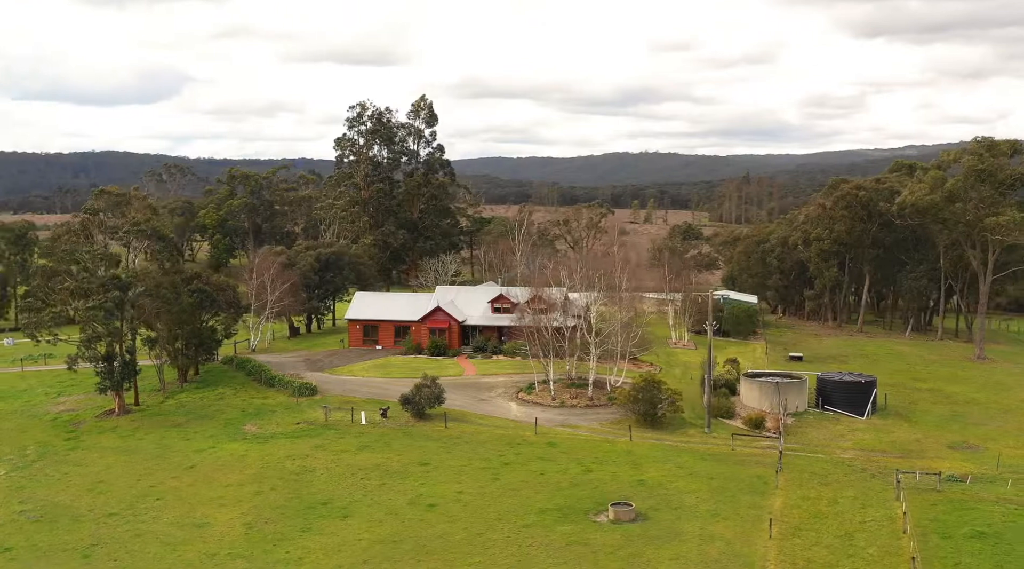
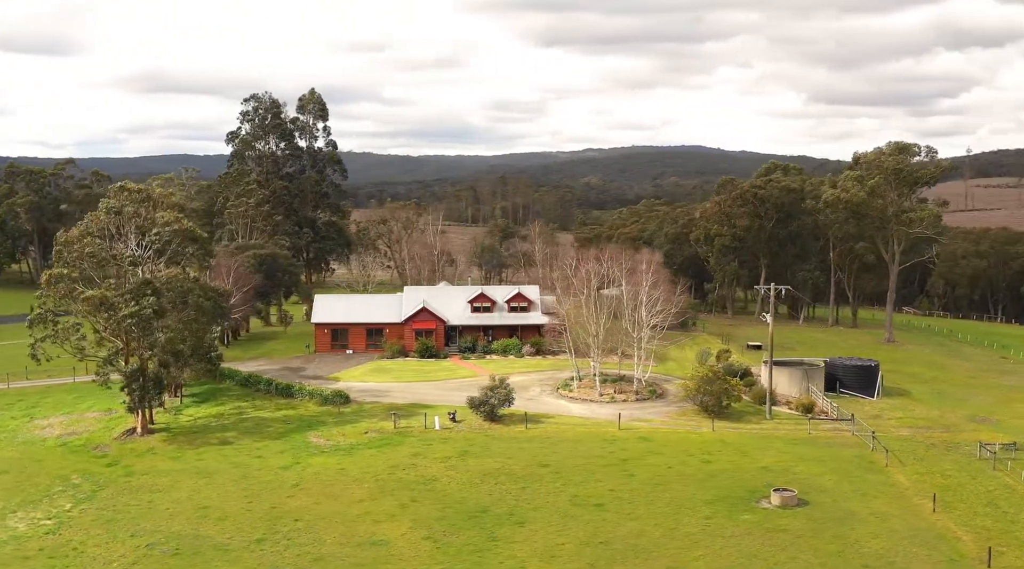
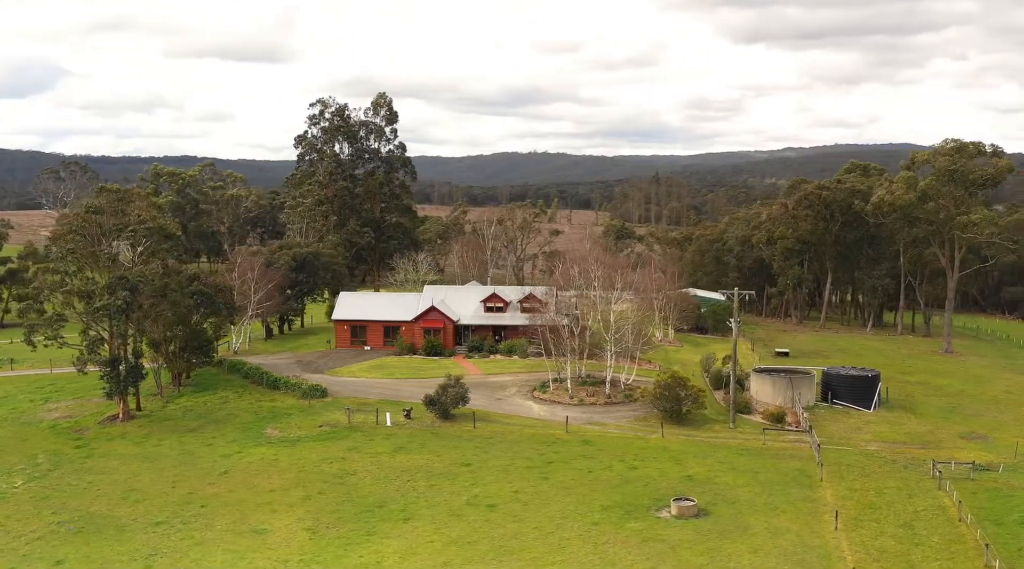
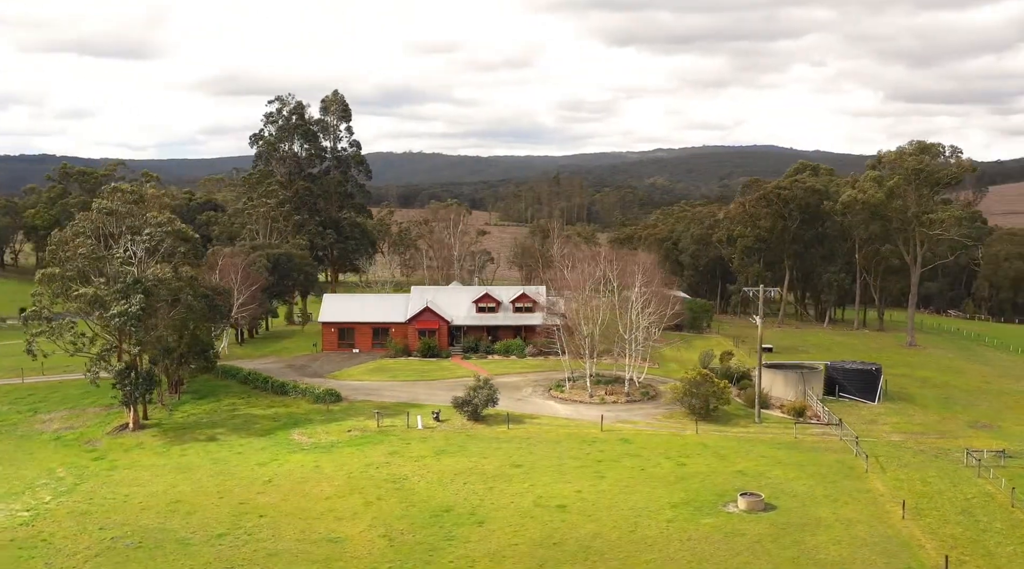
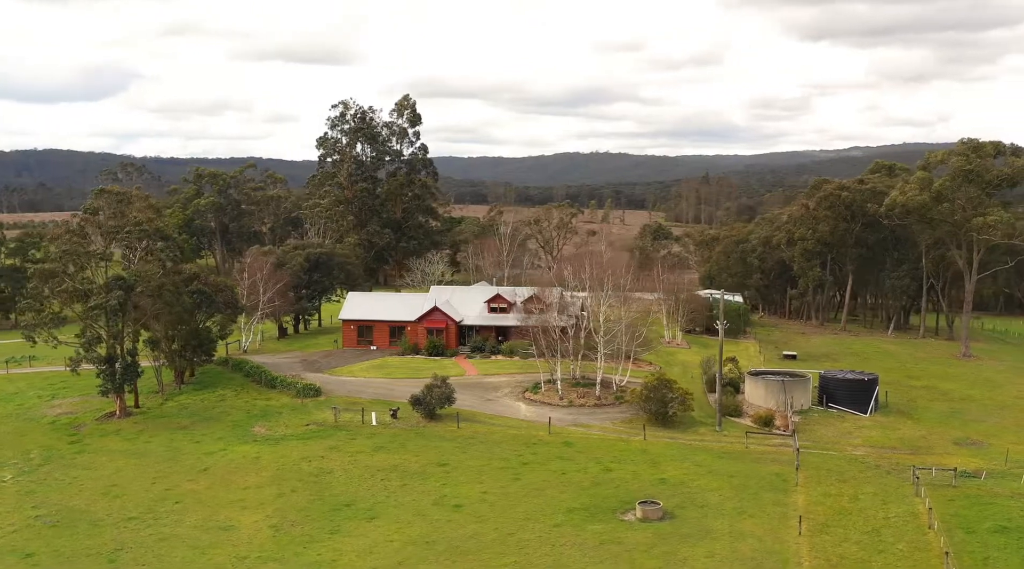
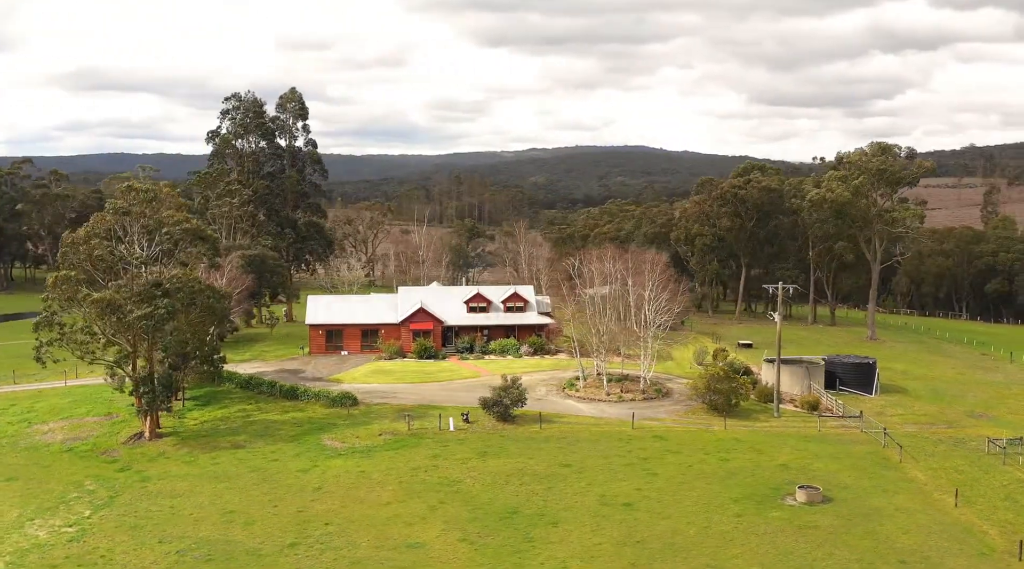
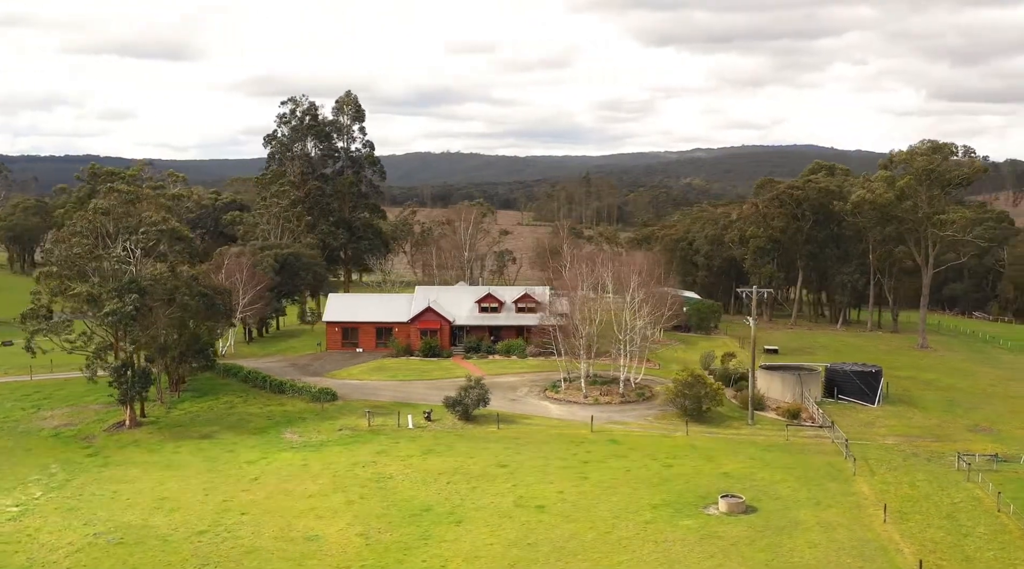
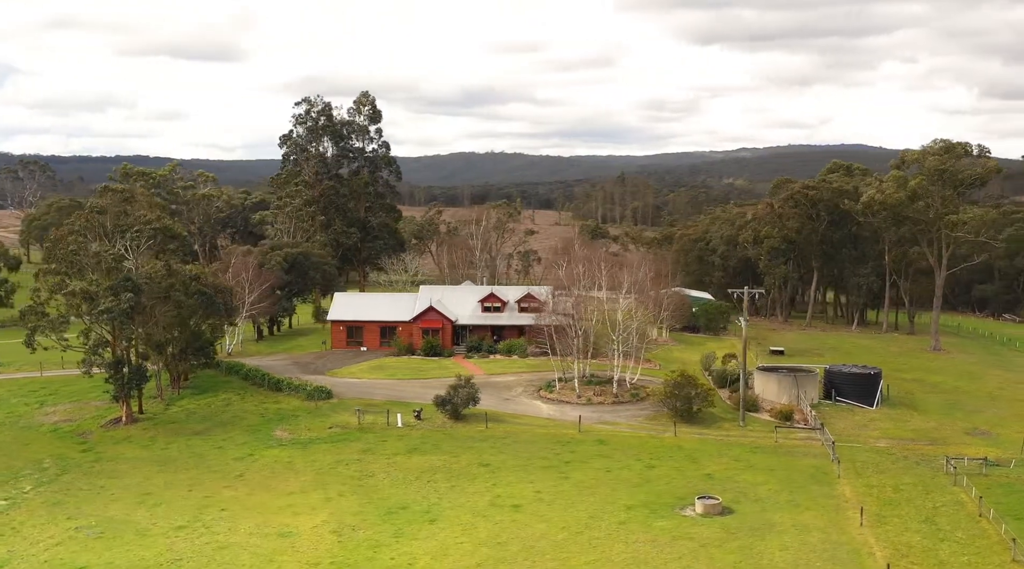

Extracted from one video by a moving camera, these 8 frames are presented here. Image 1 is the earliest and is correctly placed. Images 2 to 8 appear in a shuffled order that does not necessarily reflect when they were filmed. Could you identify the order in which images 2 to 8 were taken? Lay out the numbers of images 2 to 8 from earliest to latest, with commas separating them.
5, 3, 8, 7, 4, 2, 6
